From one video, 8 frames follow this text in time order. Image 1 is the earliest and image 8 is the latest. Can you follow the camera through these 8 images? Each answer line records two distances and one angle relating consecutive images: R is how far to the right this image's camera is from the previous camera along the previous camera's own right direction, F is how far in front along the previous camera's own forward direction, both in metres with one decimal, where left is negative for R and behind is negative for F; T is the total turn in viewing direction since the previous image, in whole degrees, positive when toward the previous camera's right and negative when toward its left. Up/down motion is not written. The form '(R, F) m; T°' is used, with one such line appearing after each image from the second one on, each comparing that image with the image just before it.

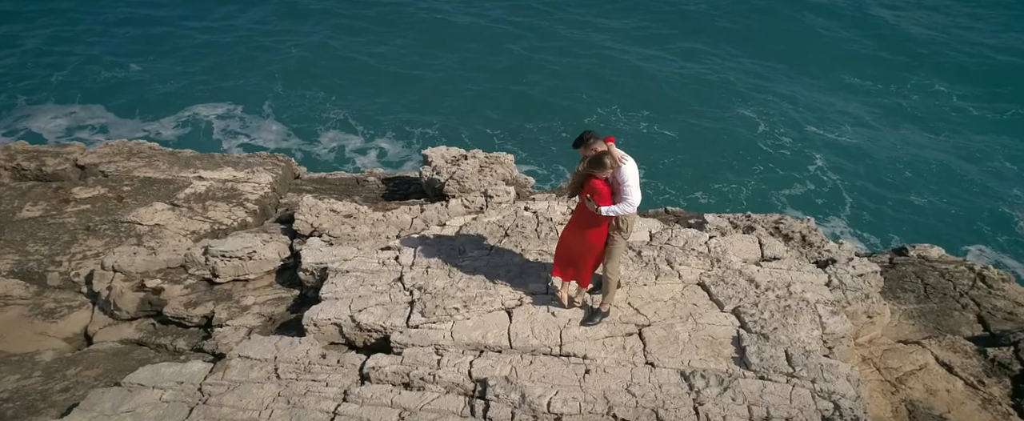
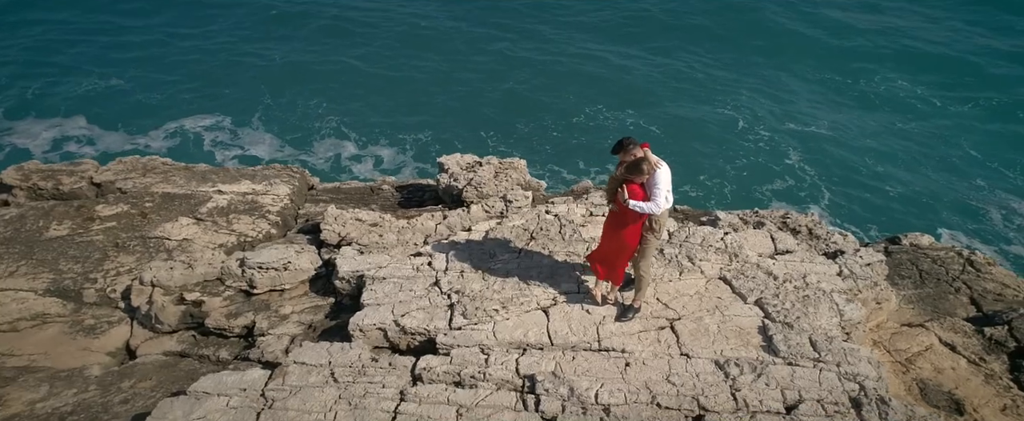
(-0.6, -0.4) m; +2°
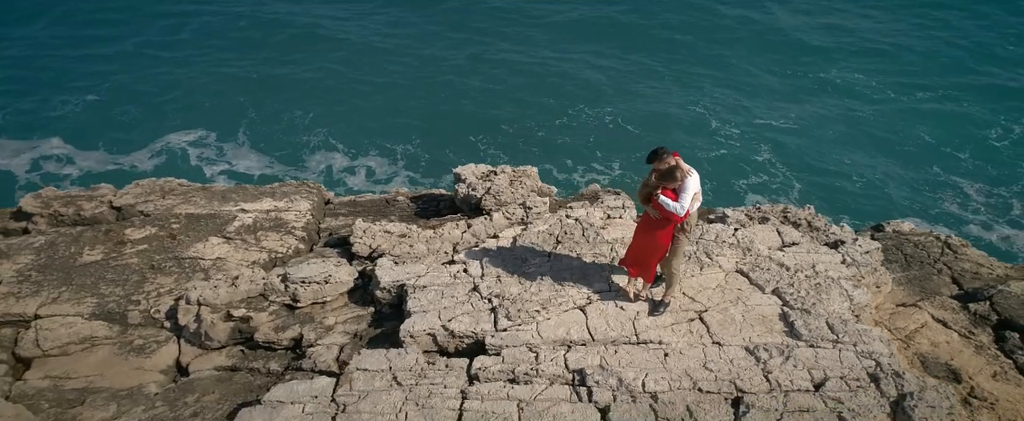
(-0.8, -0.6) m; +3°
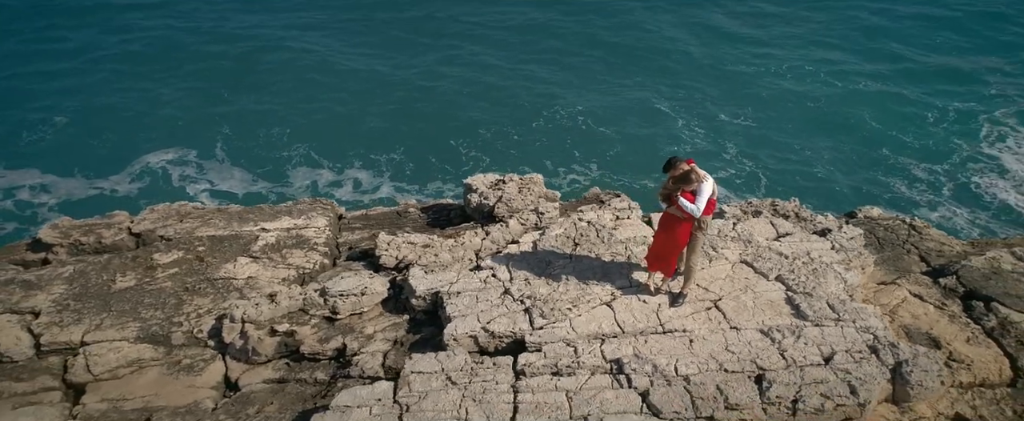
(-0.9, -0.7) m; +4°
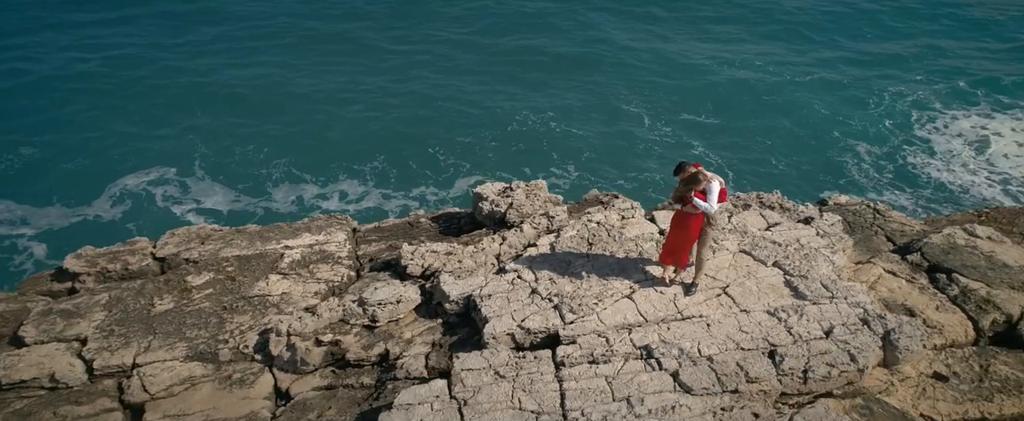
(-1.0, -0.8) m; +4°
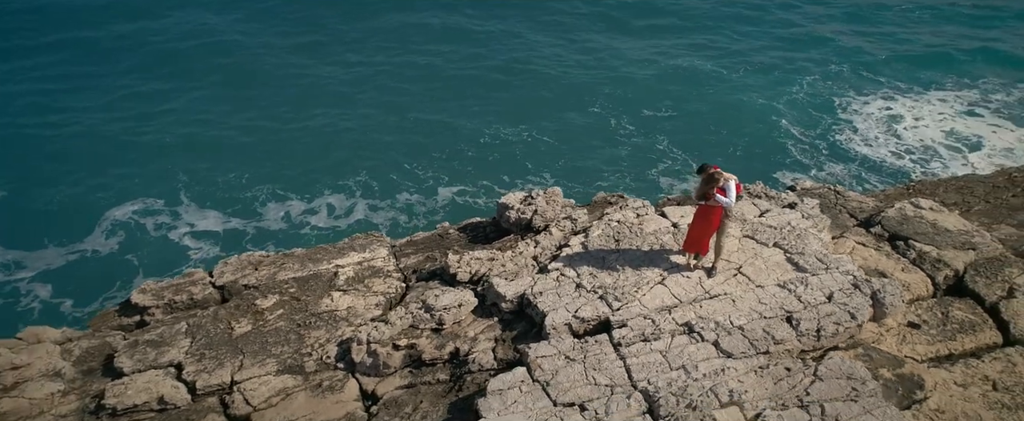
(-1.9, -1.4) m; +6°
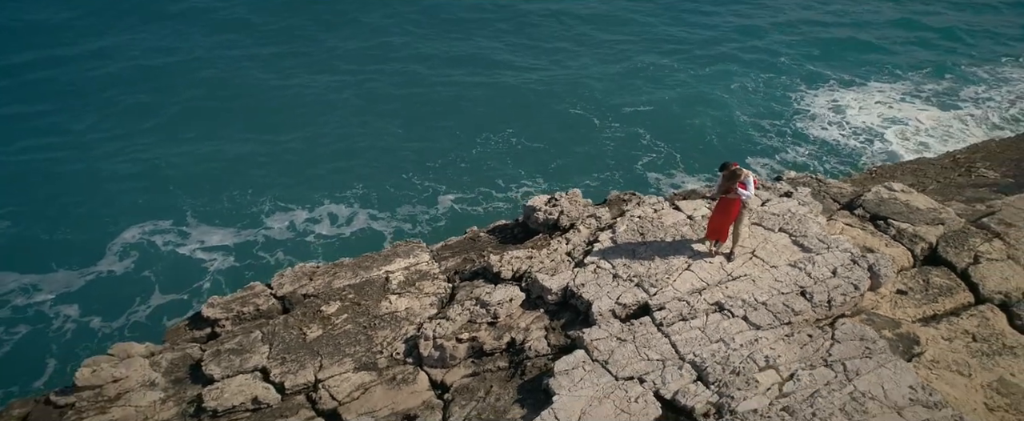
(-1.7, -1.3) m; +4°
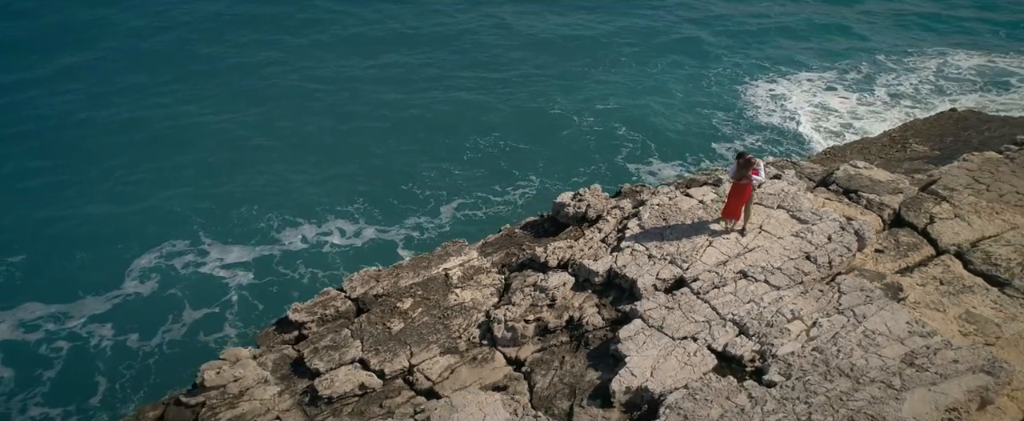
(-2.5, -1.9) m; +6°
